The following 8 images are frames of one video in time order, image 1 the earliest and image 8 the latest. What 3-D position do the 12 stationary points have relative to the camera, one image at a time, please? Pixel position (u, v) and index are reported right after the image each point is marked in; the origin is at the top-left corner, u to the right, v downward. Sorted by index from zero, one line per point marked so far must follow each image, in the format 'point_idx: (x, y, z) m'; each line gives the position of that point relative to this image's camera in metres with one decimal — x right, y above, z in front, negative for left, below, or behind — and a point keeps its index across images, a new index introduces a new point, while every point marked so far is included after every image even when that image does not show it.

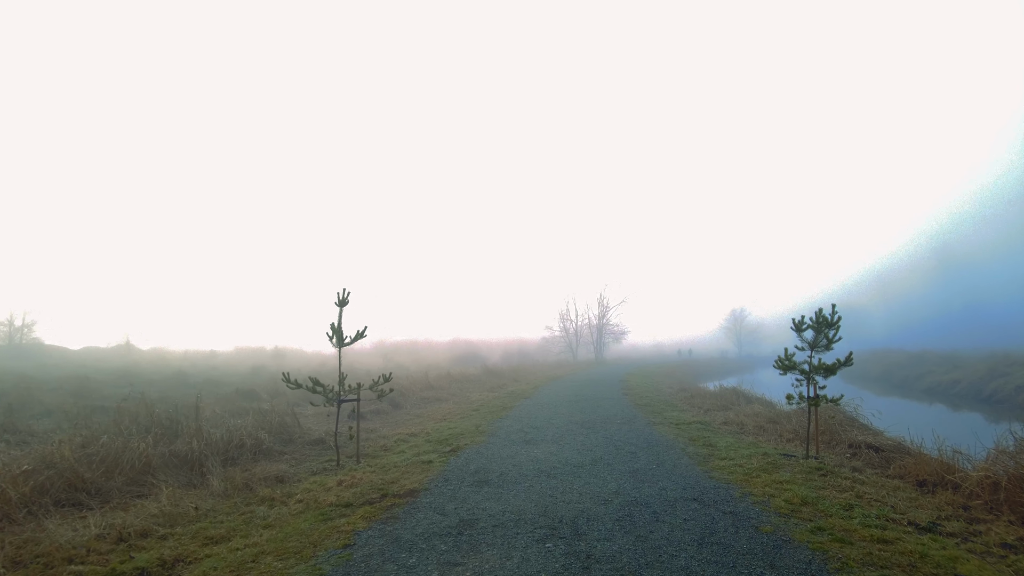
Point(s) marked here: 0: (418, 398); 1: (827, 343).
0: (-2.3, -2.7, +17.5) m
1: (+3.6, -0.6, +8.3) m
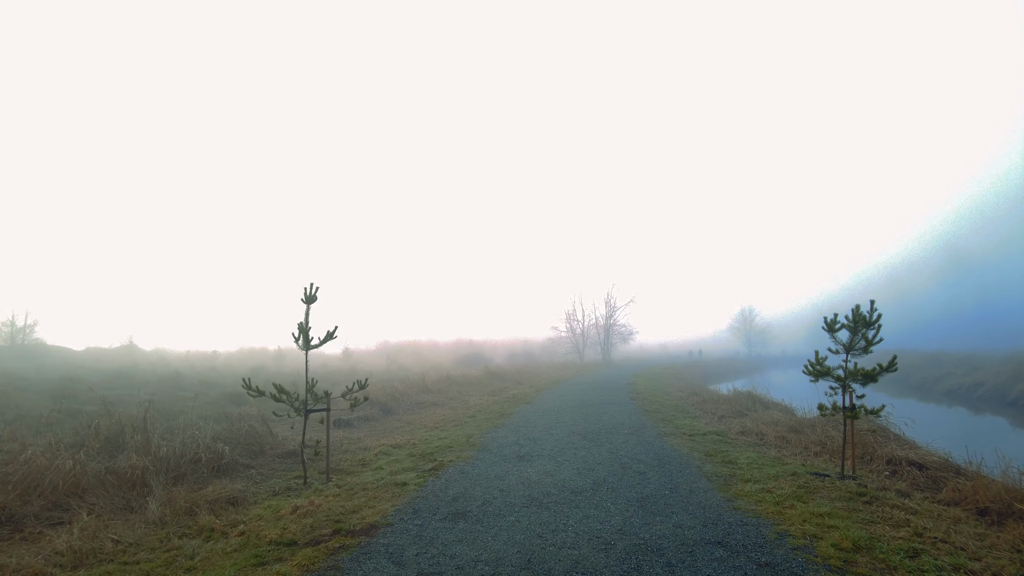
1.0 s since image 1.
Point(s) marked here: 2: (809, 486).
0: (-2.3, -2.6, +16.4) m
1: (+3.5, -0.6, +7.2) m
2: (+2.6, -1.7, +6.4) m
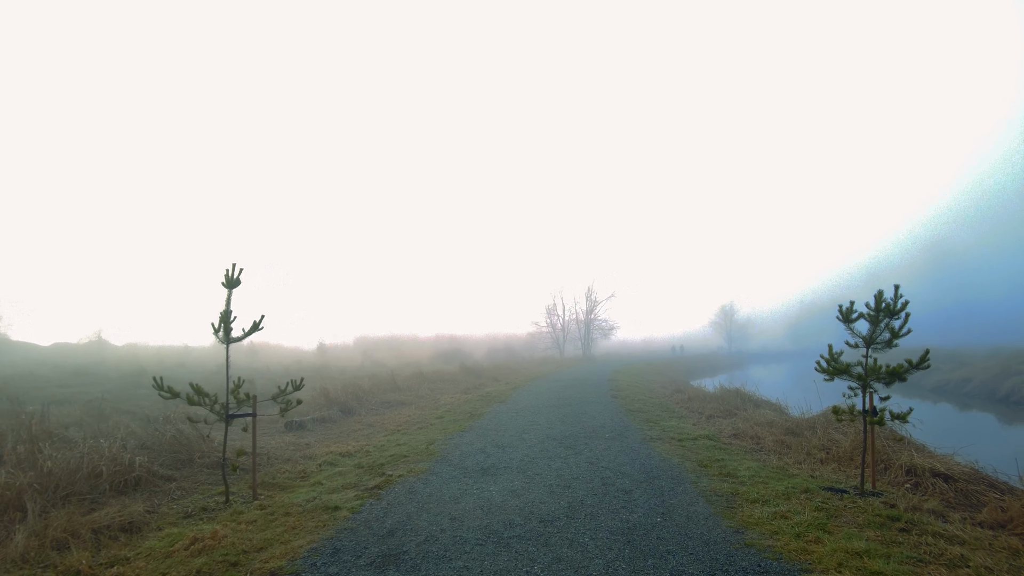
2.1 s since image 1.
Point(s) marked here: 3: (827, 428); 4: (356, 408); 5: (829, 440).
0: (-2.8, -2.4, +15.2) m
1: (+3.2, -0.4, +6.1) m
2: (+2.3, -1.6, +5.3) m
3: (+4.3, -1.9, +9.8) m
4: (-3.0, -2.3, +13.9) m
5: (+4.0, -1.9, +9.1) m
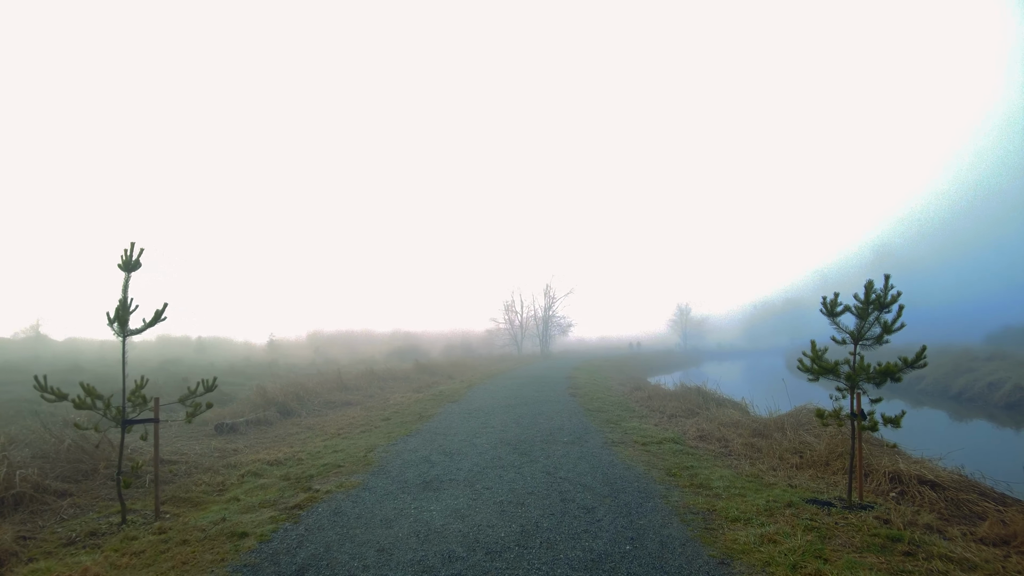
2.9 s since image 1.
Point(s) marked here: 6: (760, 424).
0: (-3.8, -2.2, +14.2) m
1: (+2.8, -0.3, +5.5) m
2: (+2.0, -1.5, +4.6) m
3: (+3.7, -1.8, +9.3) m
4: (-3.9, -2.2, +12.9) m
5: (+3.4, -1.8, +8.6) m
6: (+3.5, -1.9, +10.1) m
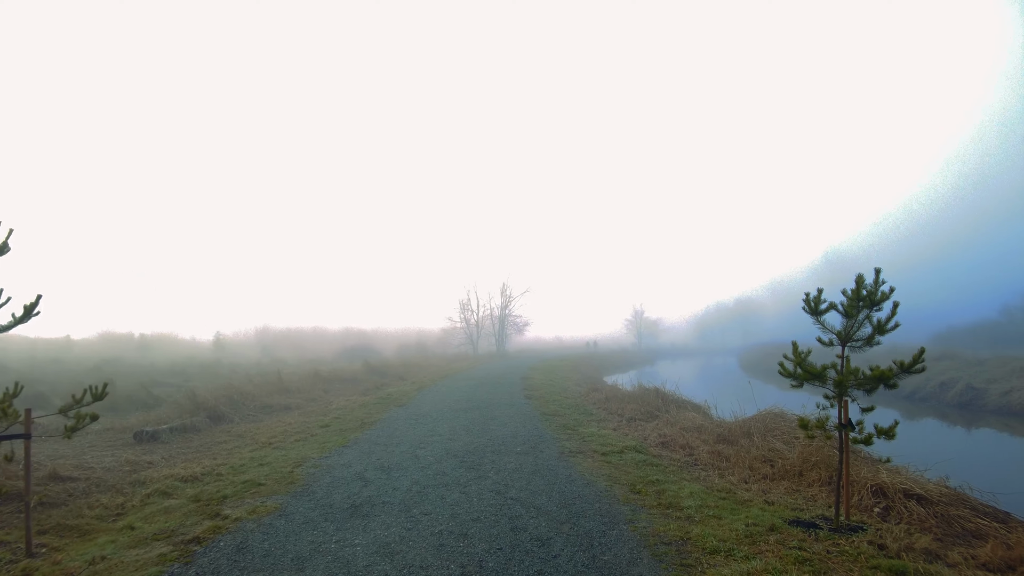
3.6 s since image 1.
0: (-4.7, -2.2, +13.2) m
1: (+2.4, -0.3, +4.9) m
2: (+1.6, -1.5, +3.9) m
3: (+3.1, -1.8, +8.7) m
4: (-4.7, -2.1, +11.9) m
5: (+2.9, -1.8, +8.0) m
6: (+2.8, -1.9, +9.6) m
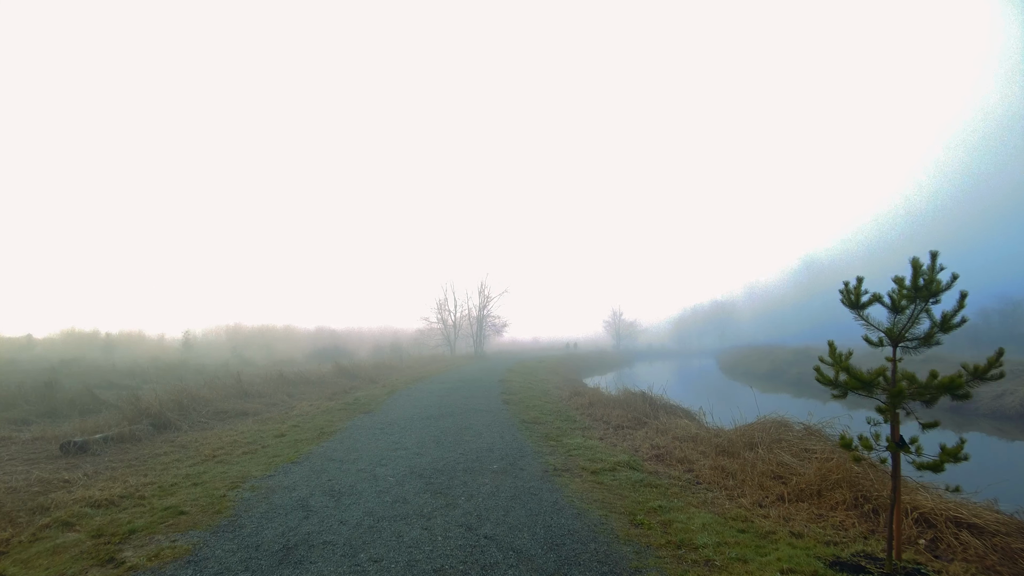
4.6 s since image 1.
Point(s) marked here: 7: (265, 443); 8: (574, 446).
0: (-5.0, -2.1, +12.1) m
1: (+2.3, -0.2, +4.0) m
2: (+1.5, -1.4, +3.0) m
3: (+2.8, -1.7, +7.8) m
4: (-5.0, -2.0, +10.7) m
5: (+2.6, -1.7, +7.1) m
6: (+2.5, -1.8, +8.7) m
7: (-3.1, -1.9, +9.1) m
8: (+0.7, -1.7, +7.9) m
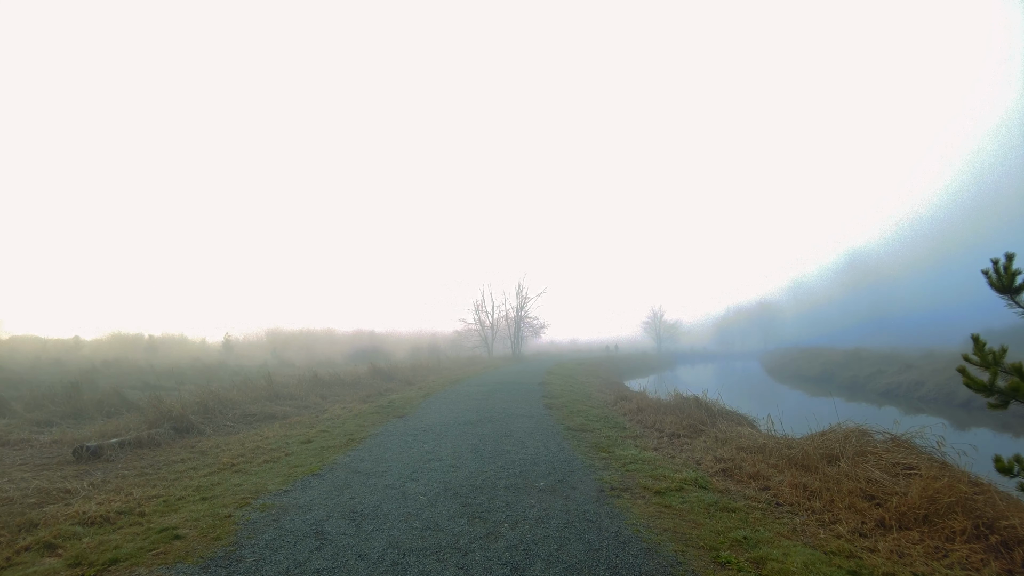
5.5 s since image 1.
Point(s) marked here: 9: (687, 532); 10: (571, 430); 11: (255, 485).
0: (-4.4, -2.0, +11.5) m
1: (+2.5, -0.1, +3.0) m
2: (+1.7, -1.3, +2.1) m
3: (+3.3, -1.6, +6.8) m
4: (-4.4, -1.9, +10.1) m
5: (+3.0, -1.6, +6.1) m
6: (+3.0, -1.7, +7.7) m
7: (-2.6, -1.9, +8.4) m
8: (+1.1, -1.7, +7.0) m
9: (+1.0, -1.4, +4.3) m
10: (+0.8, -1.8, +9.0) m
11: (-2.1, -1.6, +6.1) m
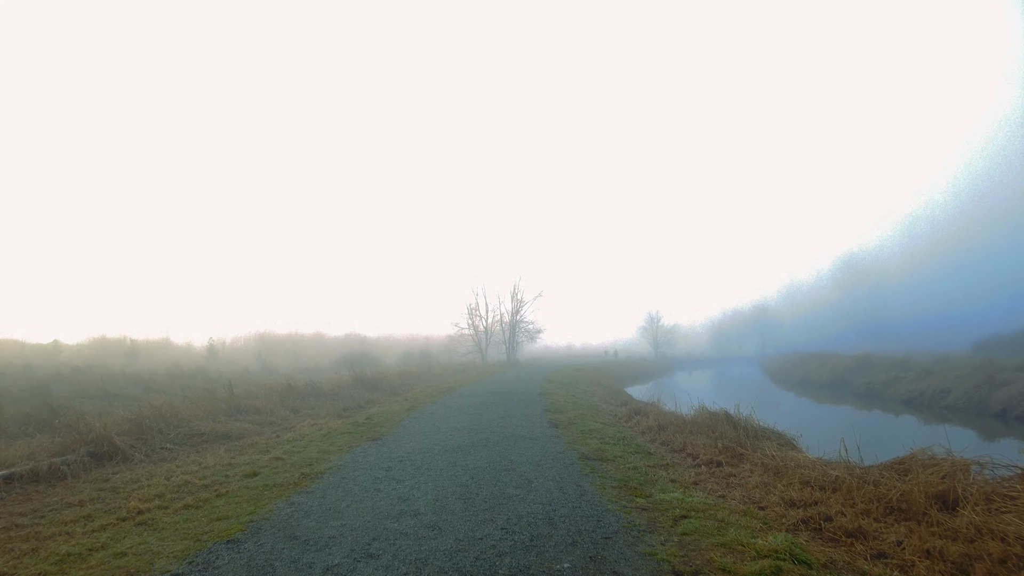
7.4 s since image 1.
0: (-4.4, -1.9, +9.6) m
1: (+2.6, 0.0, +1.1) m
2: (+1.8, -1.2, +0.2) m
3: (+3.3, -1.5, +5.0) m
4: (-4.4, -1.8, +8.2) m
5: (+3.1, -1.5, +4.2) m
6: (+3.1, -1.6, +5.8) m
7: (-2.5, -1.8, +6.5) m
8: (+1.2, -1.6, +5.2) m
9: (+1.1, -1.3, +2.4) m
10: (+0.8, -1.7, +7.1) m
11: (-2.1, -1.5, +4.2) m
